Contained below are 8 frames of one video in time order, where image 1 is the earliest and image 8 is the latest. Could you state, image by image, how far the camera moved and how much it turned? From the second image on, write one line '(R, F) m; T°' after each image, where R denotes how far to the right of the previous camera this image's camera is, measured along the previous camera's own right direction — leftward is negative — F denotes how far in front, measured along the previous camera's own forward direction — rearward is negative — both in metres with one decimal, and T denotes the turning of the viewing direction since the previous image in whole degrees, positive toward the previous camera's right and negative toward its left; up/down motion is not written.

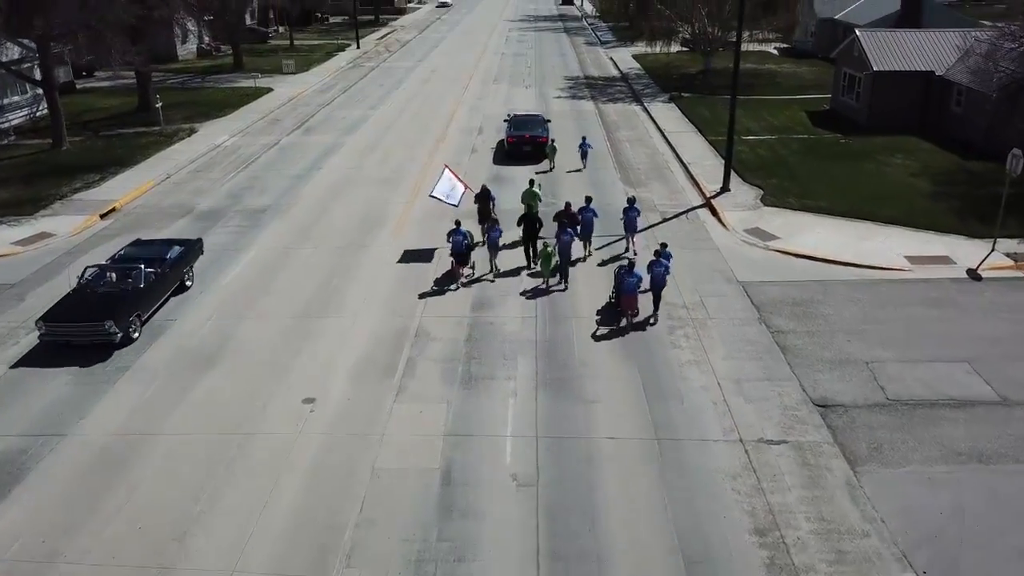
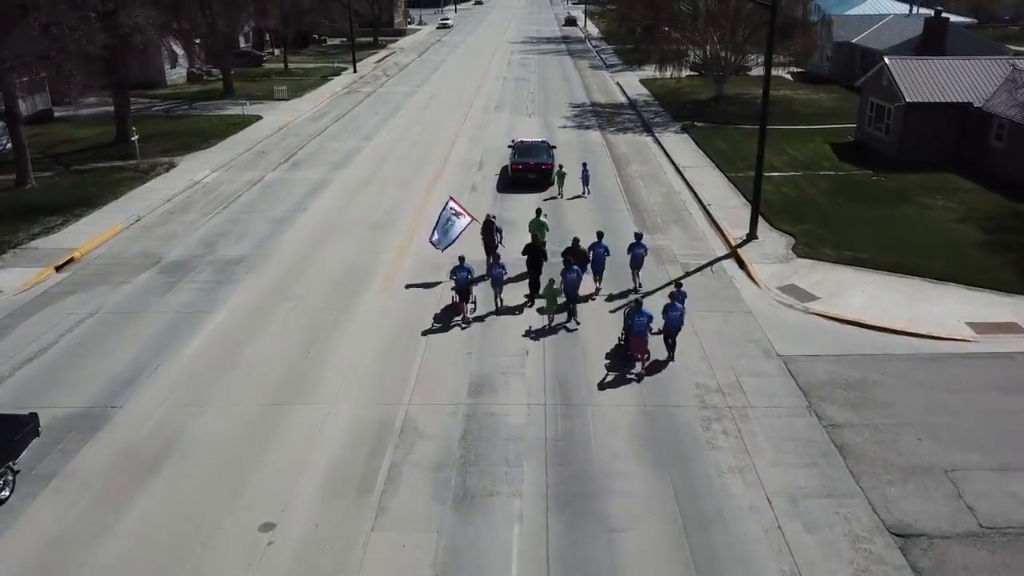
(0.0, +2.4) m; 0°
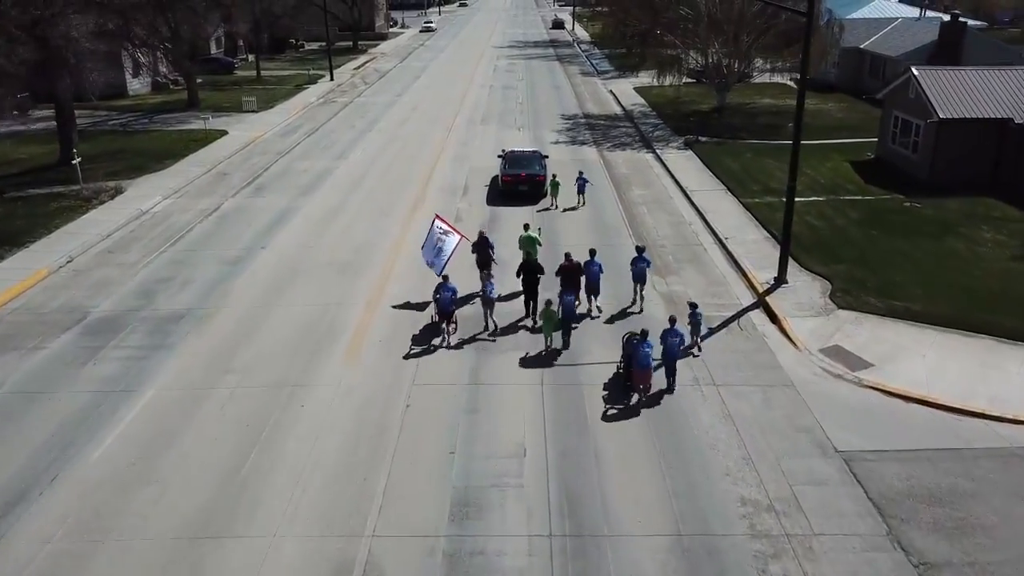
(-0.1, +3.0) m; +1°
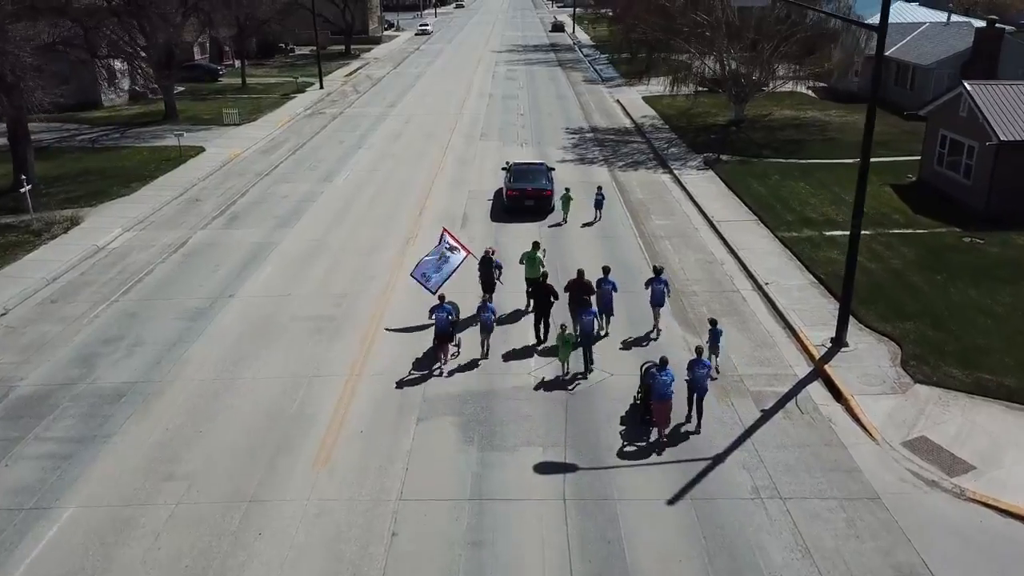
(-0.2, +2.9) m; 0°
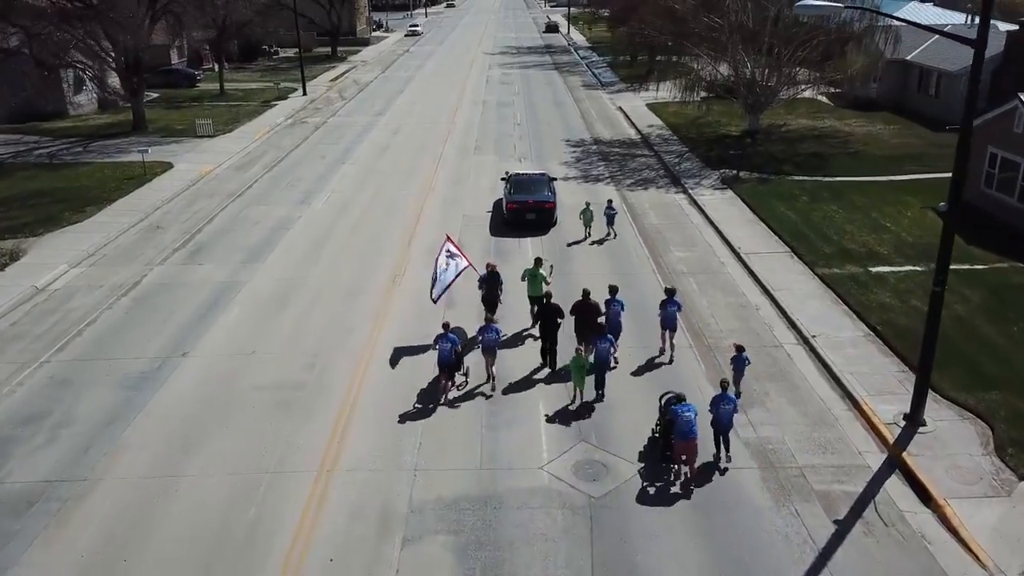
(-0.2, +2.7) m; +1°
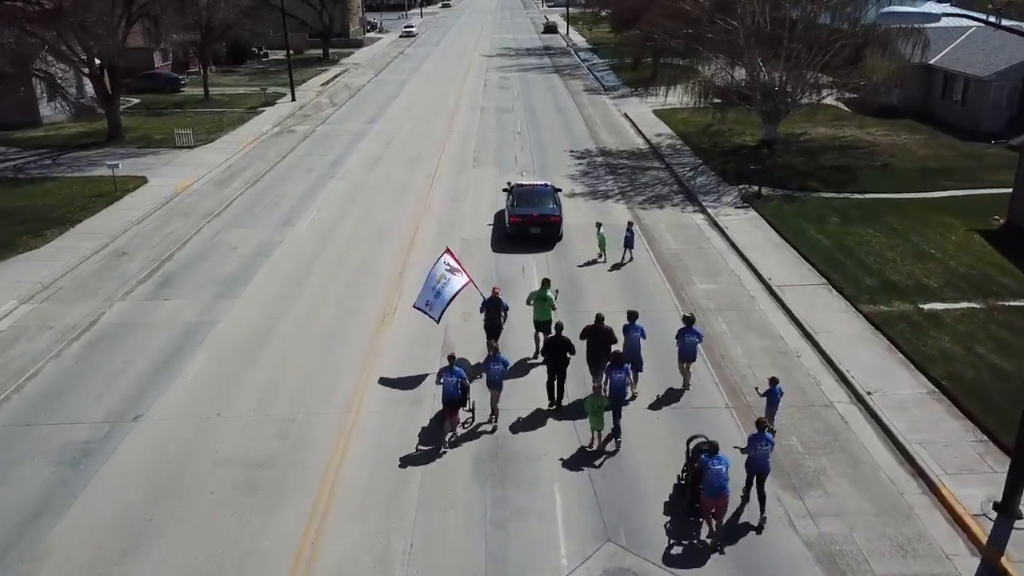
(-0.2, +2.2) m; 0°
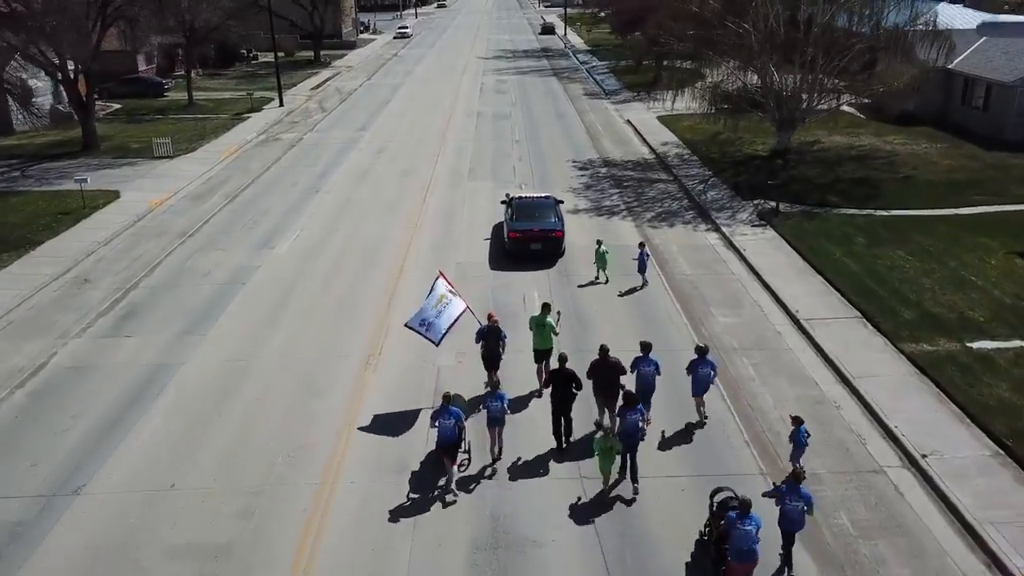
(-0.1, +1.8) m; 0°
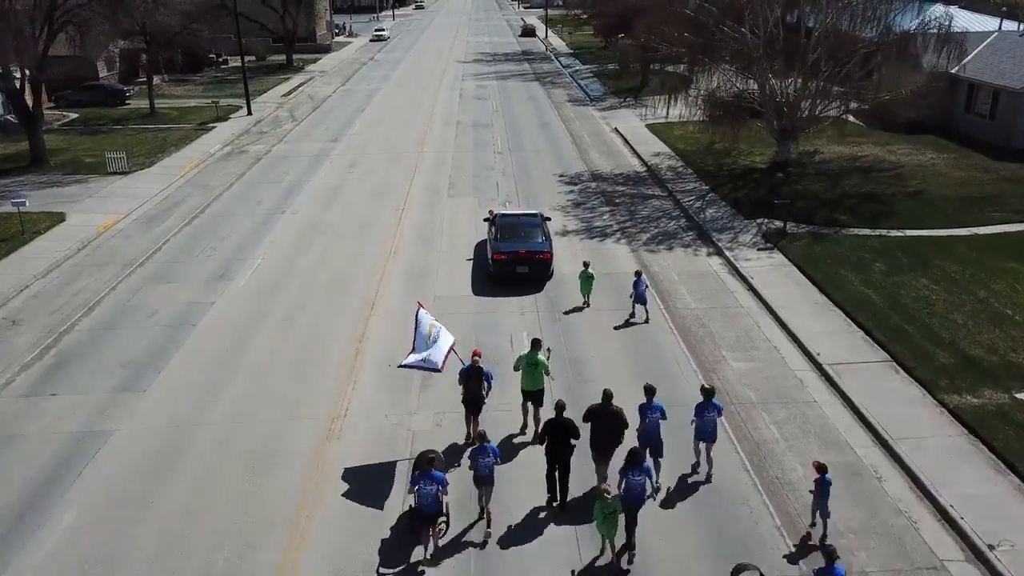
(-0.1, +2.0) m; +1°
